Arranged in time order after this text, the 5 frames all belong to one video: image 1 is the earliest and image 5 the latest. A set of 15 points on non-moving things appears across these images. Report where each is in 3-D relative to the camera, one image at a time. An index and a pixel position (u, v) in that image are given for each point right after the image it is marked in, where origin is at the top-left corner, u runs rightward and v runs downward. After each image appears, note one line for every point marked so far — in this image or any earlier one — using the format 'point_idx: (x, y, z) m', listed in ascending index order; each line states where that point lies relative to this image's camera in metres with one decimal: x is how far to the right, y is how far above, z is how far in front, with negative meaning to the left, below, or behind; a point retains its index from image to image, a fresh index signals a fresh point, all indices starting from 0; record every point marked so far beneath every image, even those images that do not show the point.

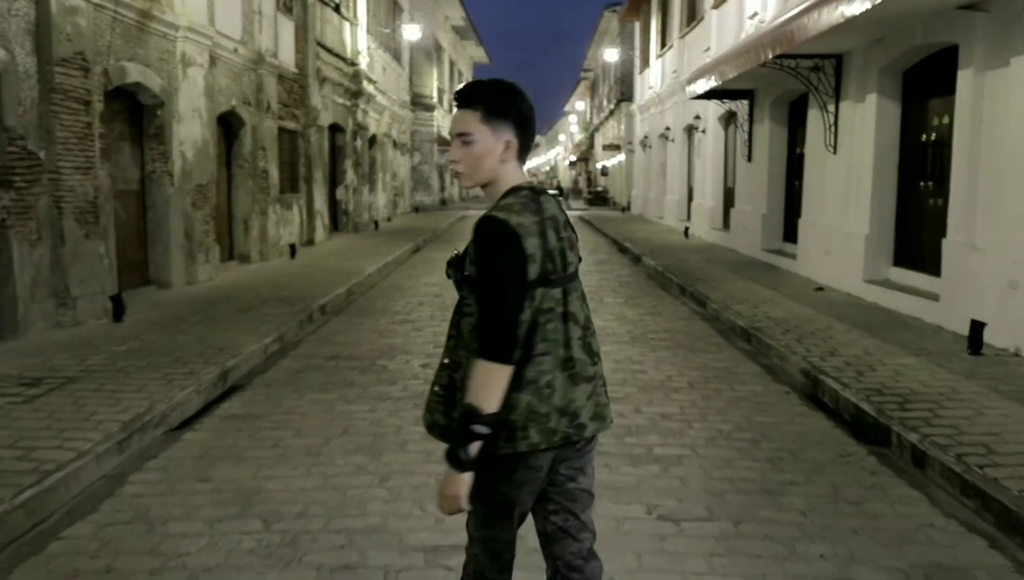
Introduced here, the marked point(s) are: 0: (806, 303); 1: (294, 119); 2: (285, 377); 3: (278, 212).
0: (+3.4, -0.2, +10.9) m
1: (-4.3, +3.4, +18.4) m
2: (-1.9, -0.7, +7.6) m
3: (-4.3, +1.4, +17.0) m
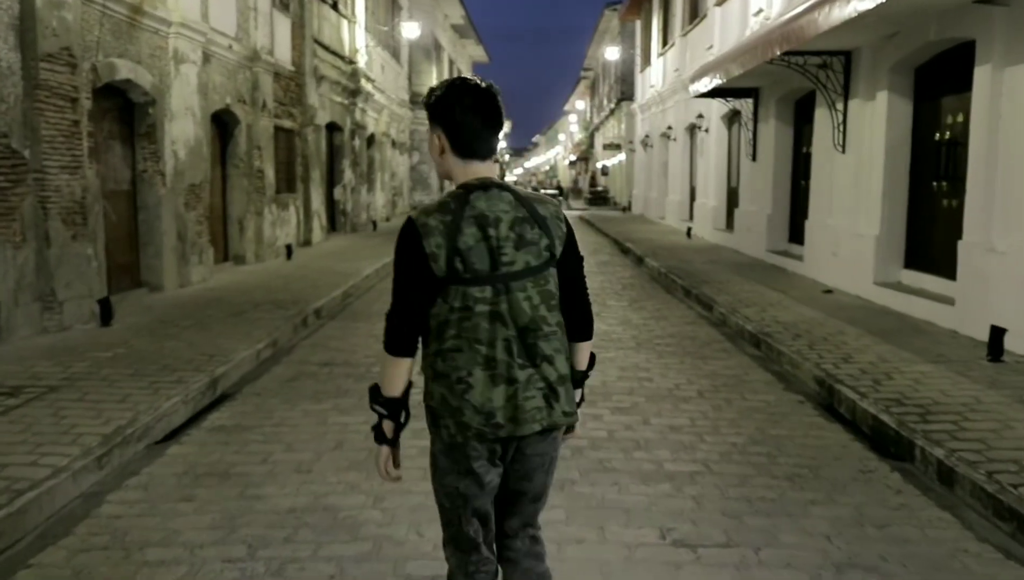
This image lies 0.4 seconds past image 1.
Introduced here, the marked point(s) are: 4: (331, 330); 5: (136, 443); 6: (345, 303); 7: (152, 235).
0: (+3.5, -0.2, +10.6) m
1: (-4.3, +3.4, +18.1) m
2: (-1.8, -0.7, +7.3) m
3: (-4.3, +1.4, +16.7) m
4: (-1.9, -0.4, +9.9) m
5: (-2.2, -0.9, +5.5) m
6: (-2.2, -0.2, +12.0) m
7: (-4.5, +0.7, +11.7) m
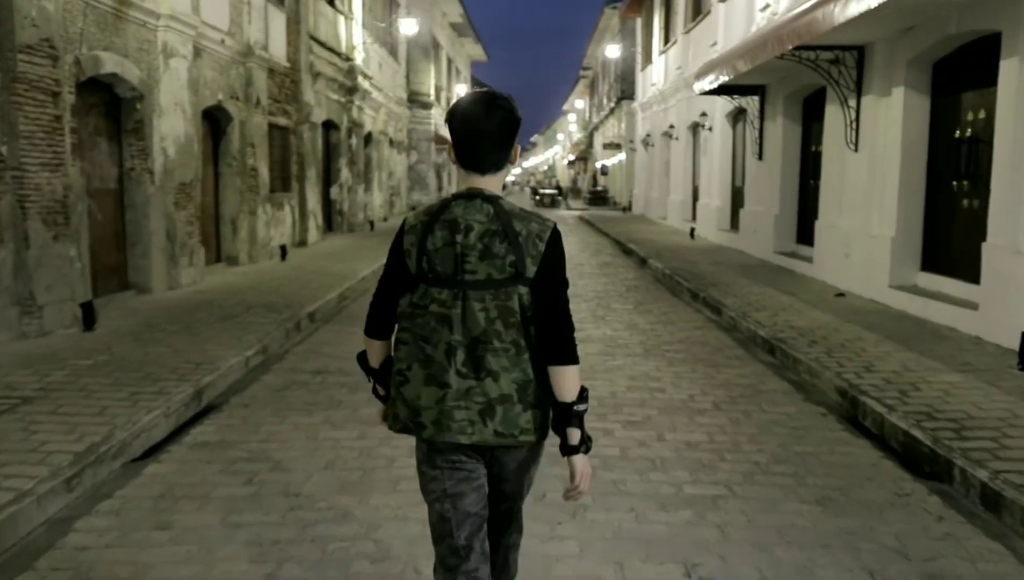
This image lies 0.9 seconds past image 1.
0: (+3.5, -0.2, +10.2) m
1: (-4.3, +3.3, +17.7) m
2: (-1.8, -0.8, +6.9) m
3: (-4.3, +1.4, +16.3) m
4: (-1.9, -0.5, +9.5) m
5: (-2.2, -0.9, +5.1) m
6: (-2.1, -0.2, +11.6) m
7: (-4.5, +0.7, +11.3) m
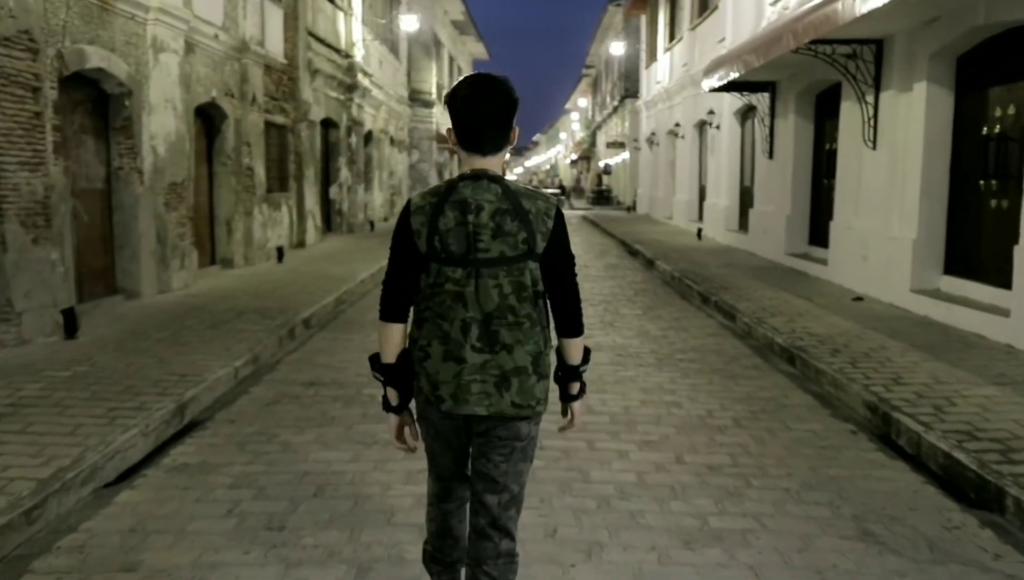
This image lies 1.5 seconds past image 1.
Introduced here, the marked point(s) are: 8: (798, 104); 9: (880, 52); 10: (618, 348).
0: (+3.5, -0.3, +9.7) m
1: (-4.3, +3.3, +17.3) m
2: (-1.8, -0.8, +6.5) m
3: (-4.2, +1.3, +15.8) m
4: (-1.9, -0.5, +9.1) m
5: (-2.2, -1.0, +4.7) m
6: (-2.1, -0.2, +11.2) m
7: (-4.5, +0.6, +10.9) m
8: (+4.4, +2.9, +14.2) m
9: (+4.3, +2.8, +10.8) m
10: (+1.0, -0.5, +8.4) m
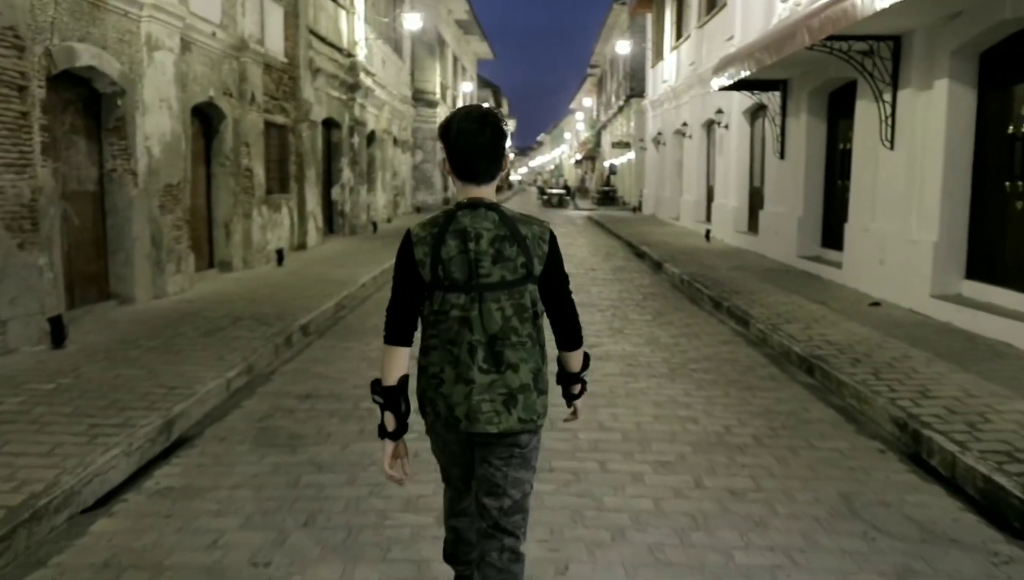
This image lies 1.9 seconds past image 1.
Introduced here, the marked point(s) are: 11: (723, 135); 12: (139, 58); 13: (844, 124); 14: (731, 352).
0: (+3.6, -0.3, +9.4) m
1: (-4.2, +3.2, +16.9) m
2: (-1.7, -0.9, +6.1) m
3: (-4.1, +1.3, +15.5) m
4: (-1.8, -0.6, +8.7) m
5: (-2.2, -1.1, +4.3) m
6: (-2.0, -0.3, +10.8) m
7: (-4.4, +0.6, +10.5) m
8: (+4.5, +2.8, +13.9) m
9: (+4.4, +2.7, +10.5) m
10: (+1.0, -0.6, +8.0) m
11: (+4.5, +3.3, +19.9) m
12: (-4.2, +2.6, +10.5) m
13: (+4.7, +2.4, +13.3) m
14: (+2.0, -0.6, +8.5) m
